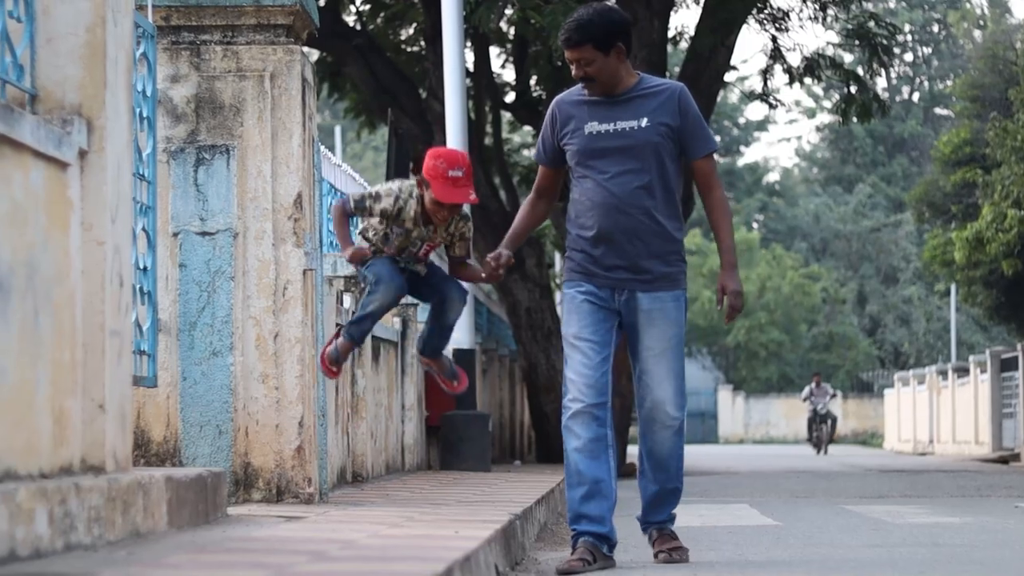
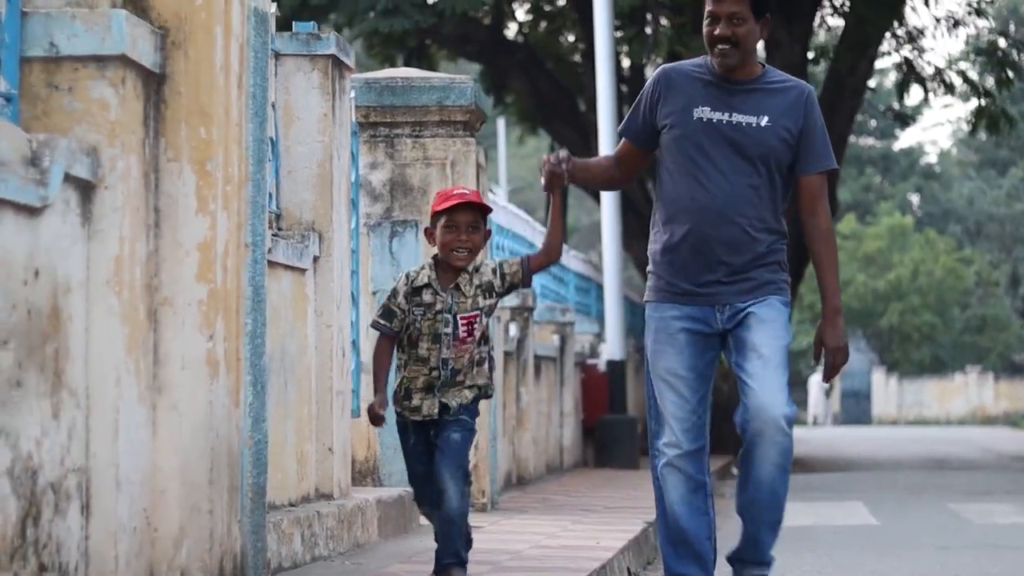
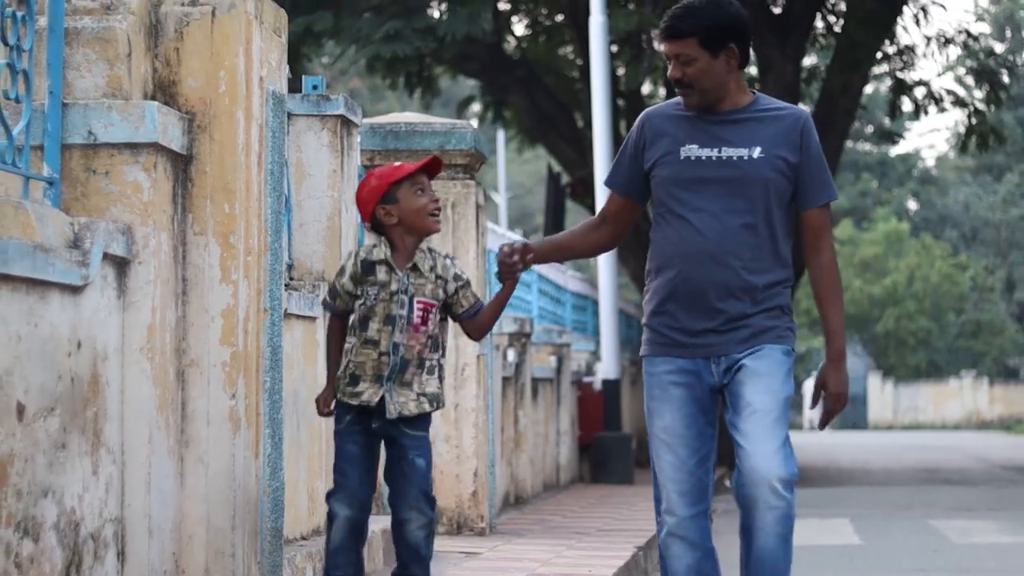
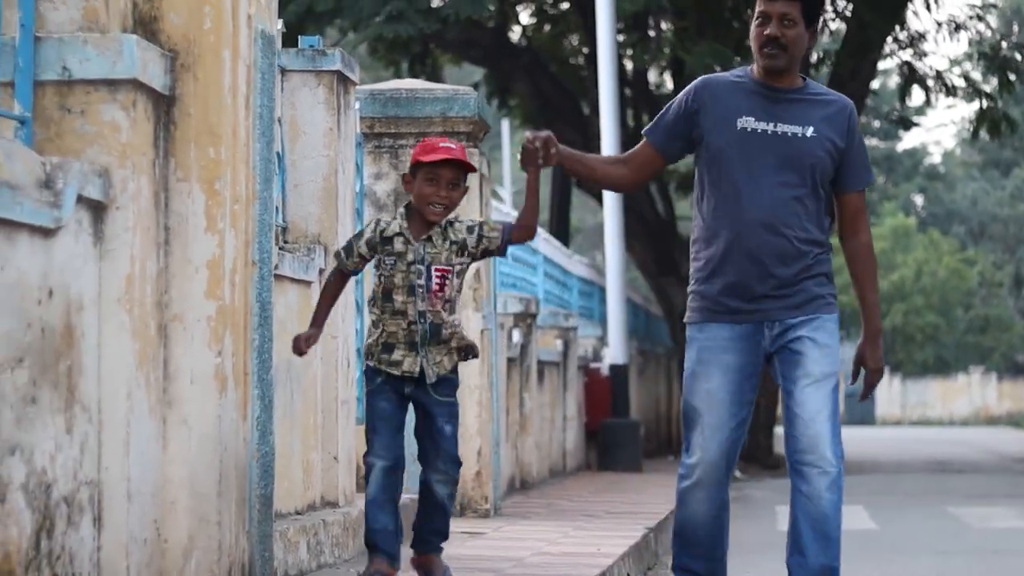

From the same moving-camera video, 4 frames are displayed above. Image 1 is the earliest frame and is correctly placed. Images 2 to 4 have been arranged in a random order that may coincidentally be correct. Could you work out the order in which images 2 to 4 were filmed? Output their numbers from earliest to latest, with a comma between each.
2, 4, 3
